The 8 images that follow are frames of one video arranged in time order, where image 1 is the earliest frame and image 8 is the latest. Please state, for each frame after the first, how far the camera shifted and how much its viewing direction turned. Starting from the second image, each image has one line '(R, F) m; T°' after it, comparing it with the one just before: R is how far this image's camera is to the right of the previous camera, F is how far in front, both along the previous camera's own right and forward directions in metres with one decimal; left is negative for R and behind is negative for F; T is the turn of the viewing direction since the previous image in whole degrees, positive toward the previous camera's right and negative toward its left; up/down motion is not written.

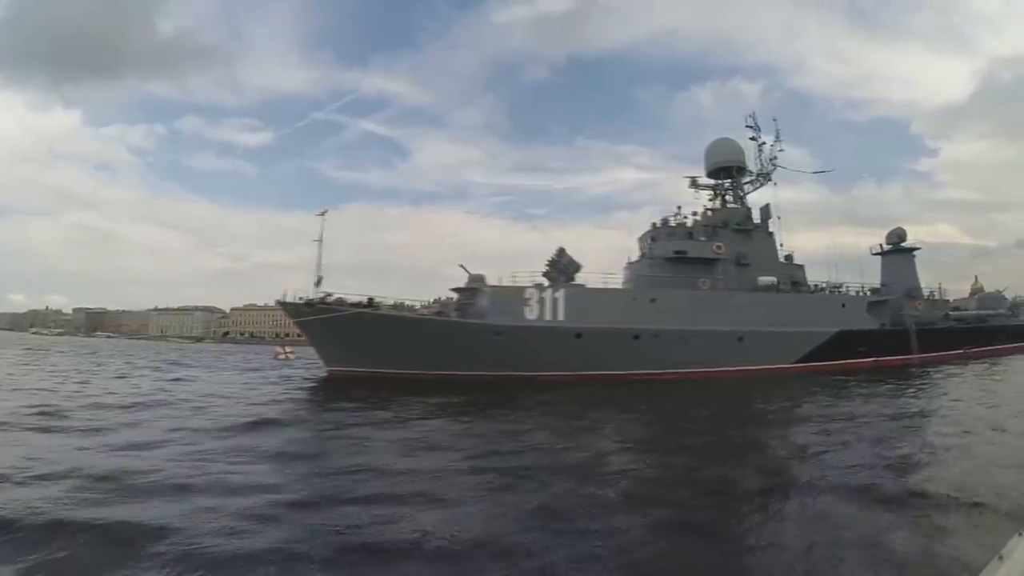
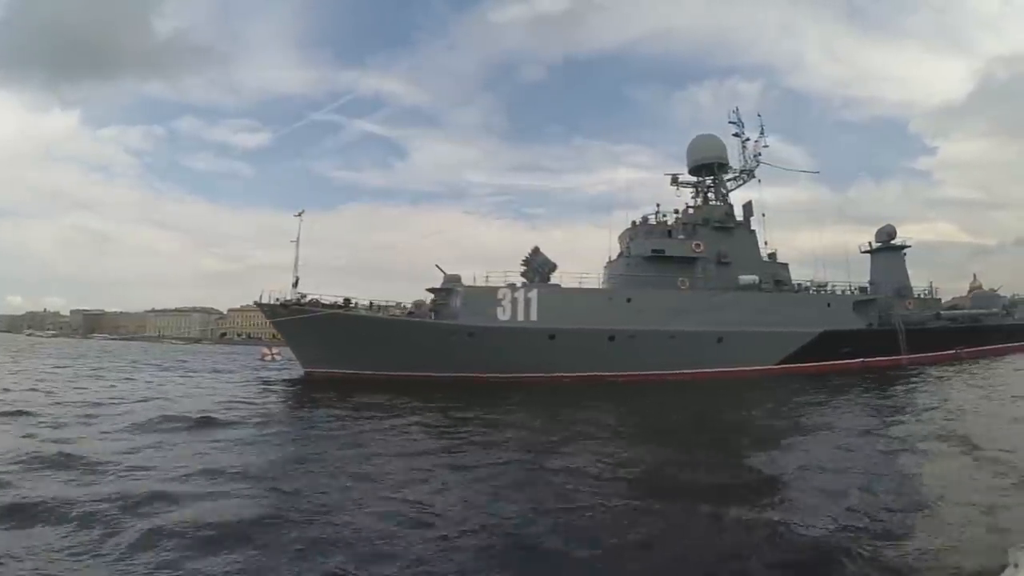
(+0.8, +0.6) m; 0°
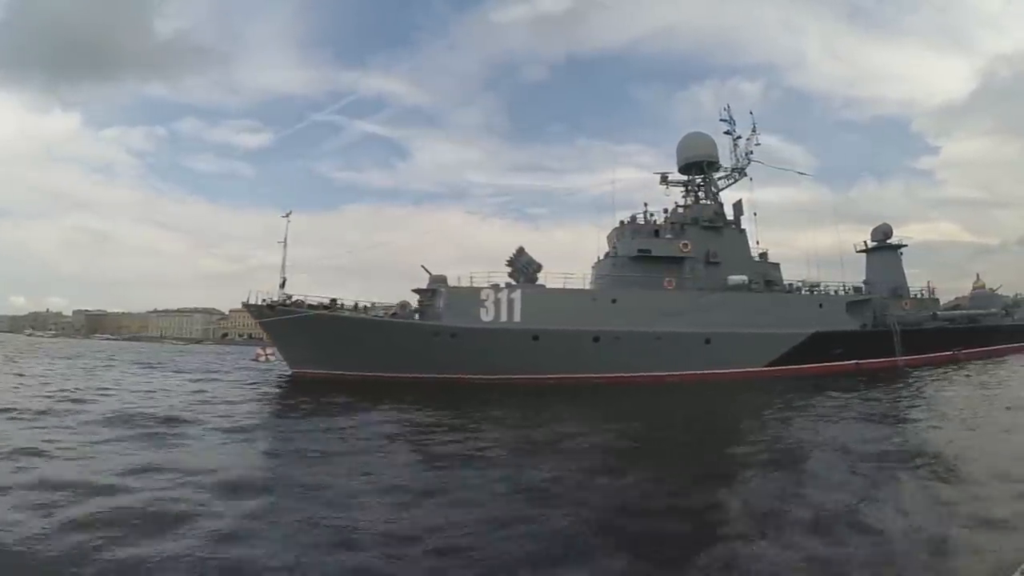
(+0.5, +0.4) m; 0°
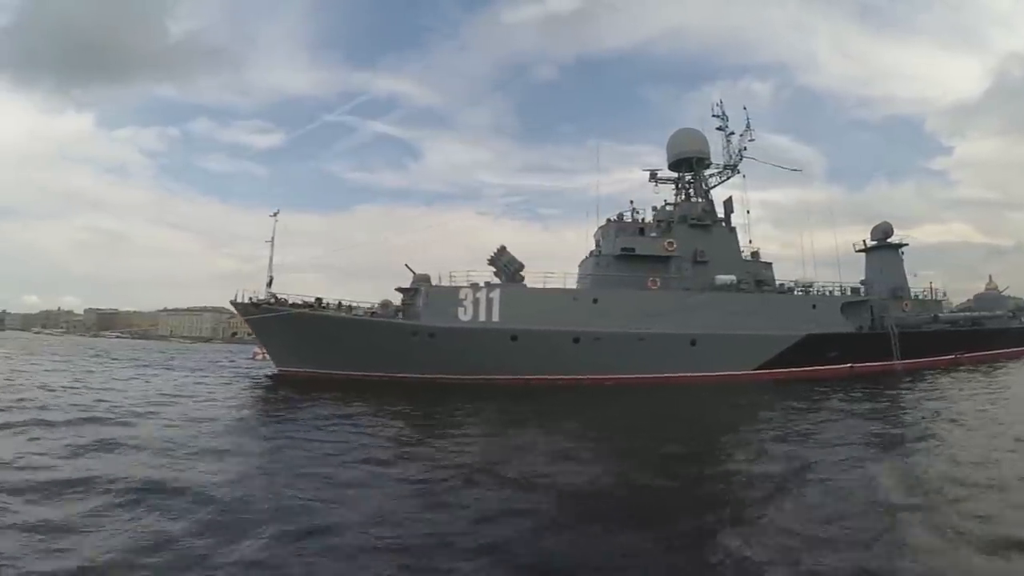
(+0.8, +0.5) m; -1°
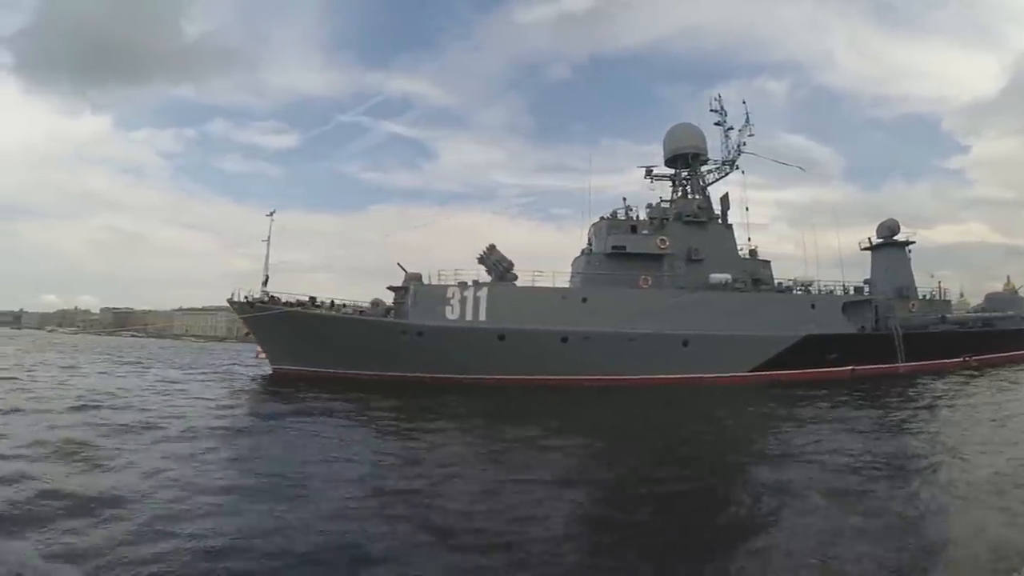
(+0.6, +0.3) m; -1°
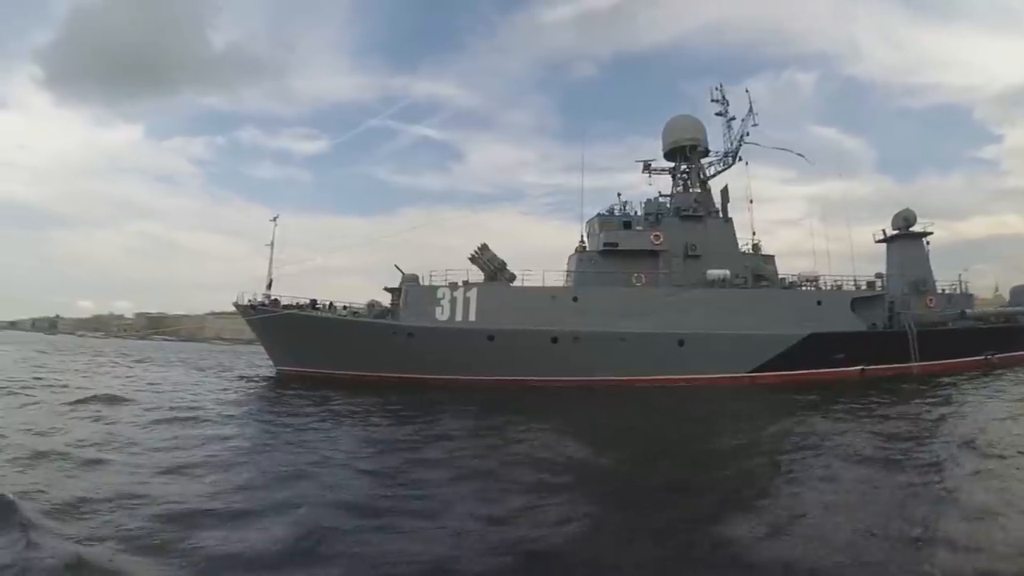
(+0.9, +0.4) m; -3°
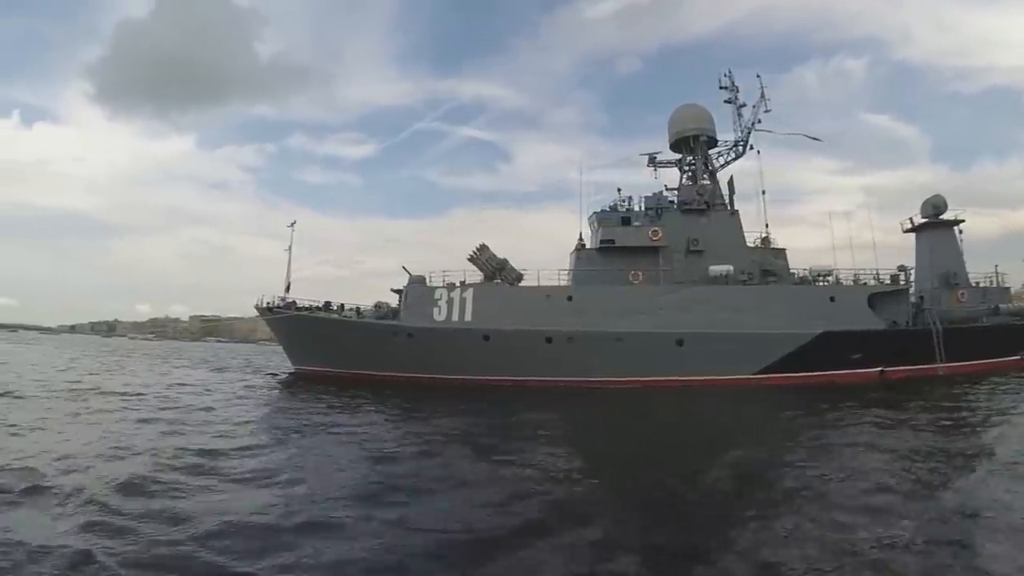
(+1.1, +0.2) m; -4°
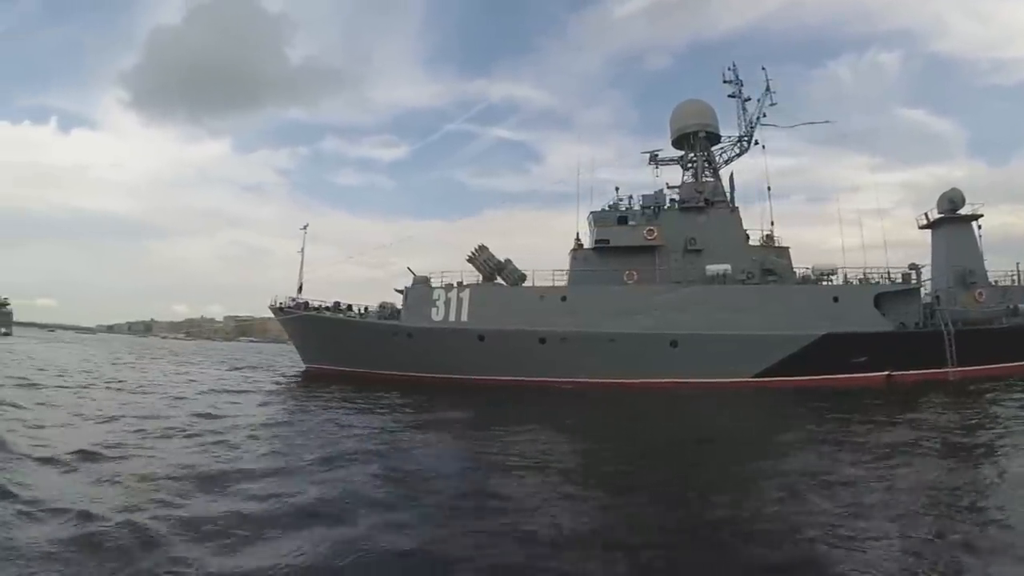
(+0.8, 0.0) m; -3°
